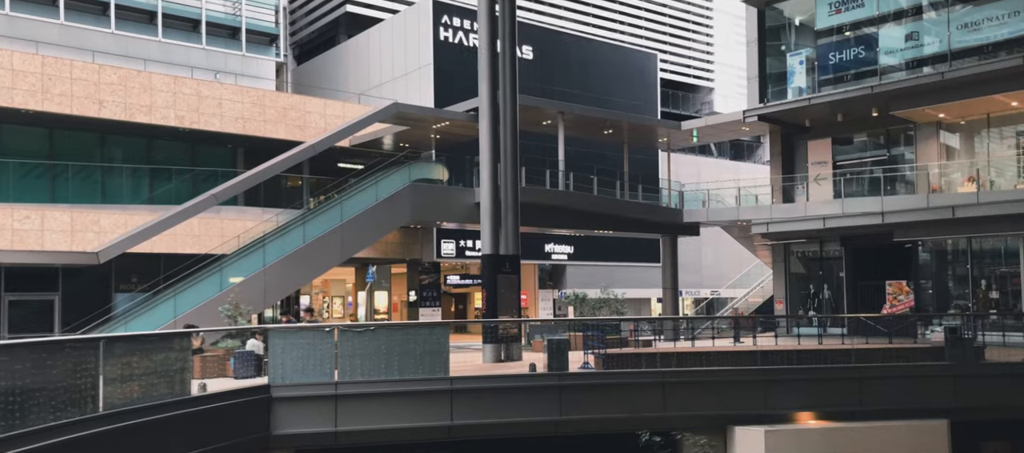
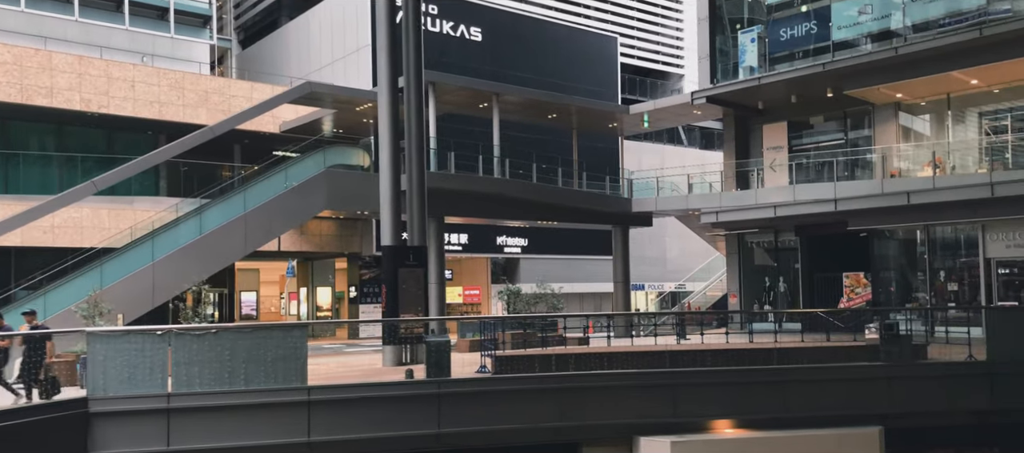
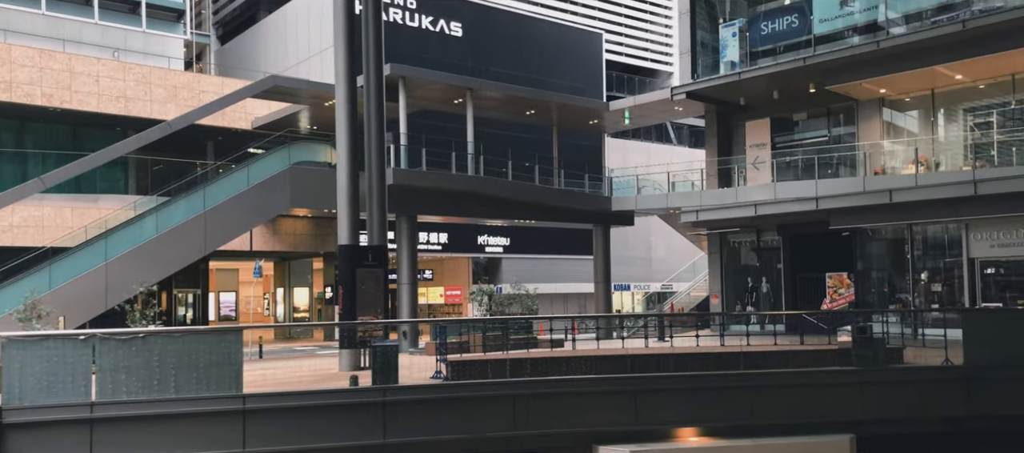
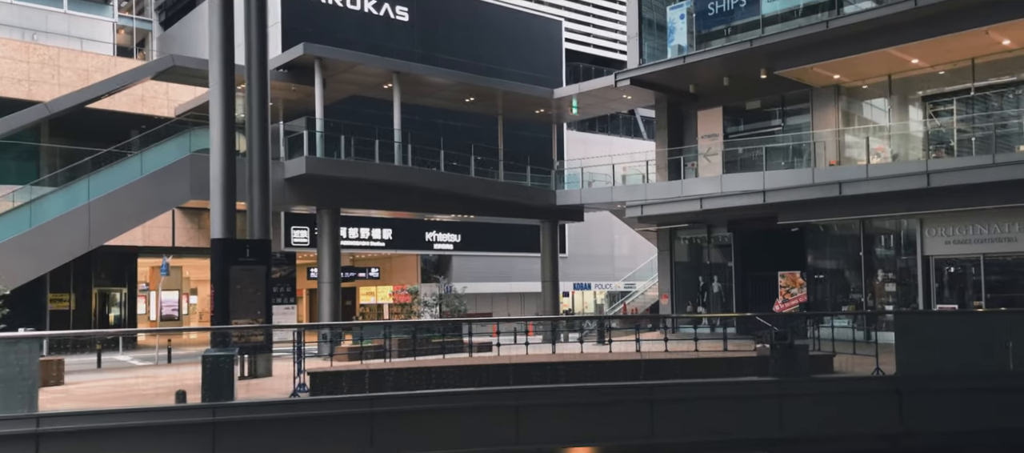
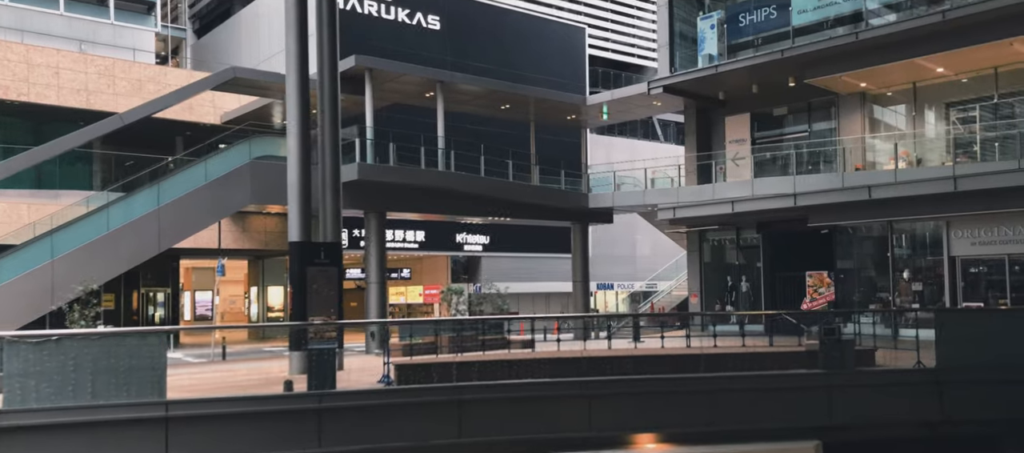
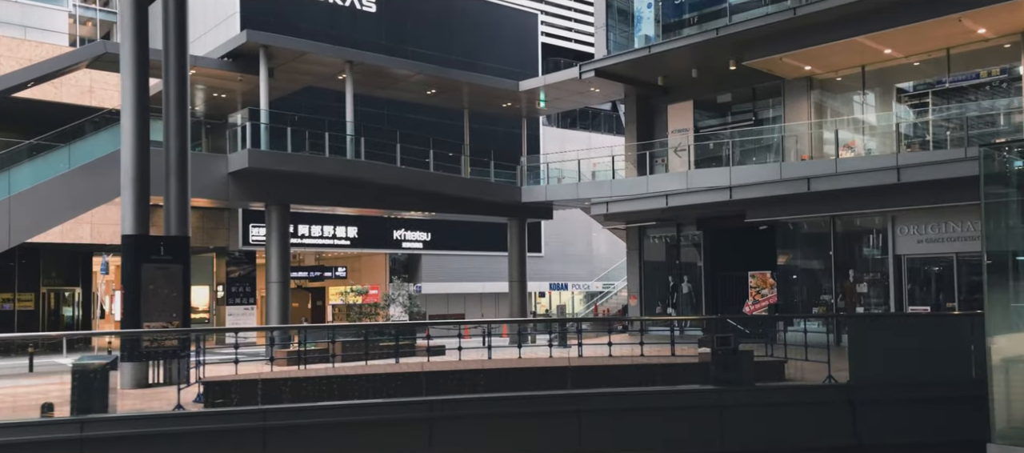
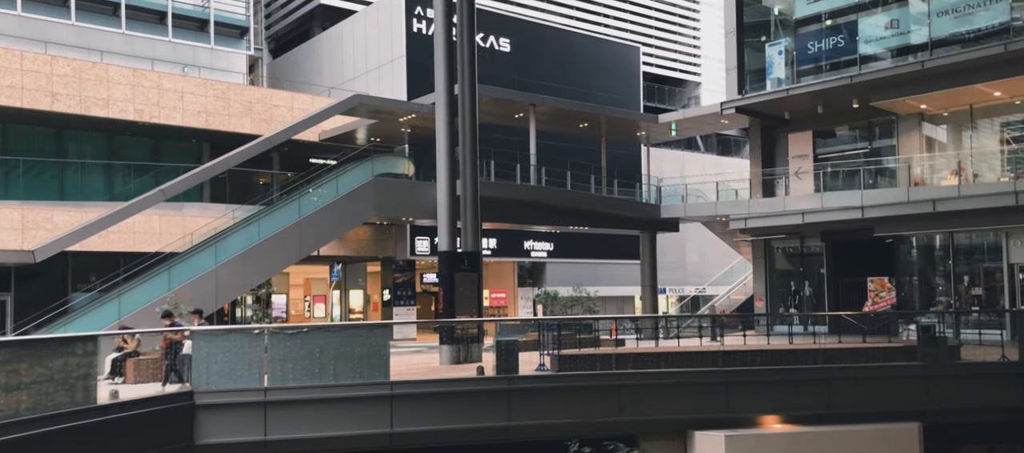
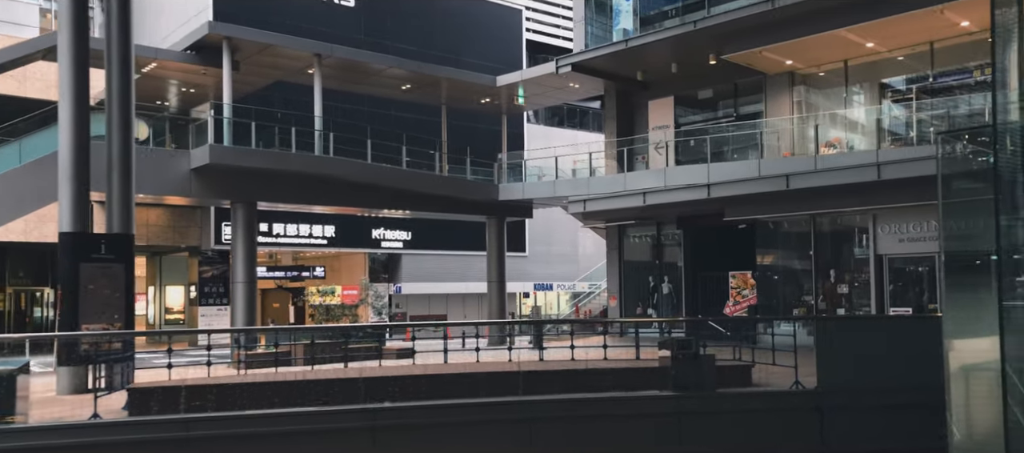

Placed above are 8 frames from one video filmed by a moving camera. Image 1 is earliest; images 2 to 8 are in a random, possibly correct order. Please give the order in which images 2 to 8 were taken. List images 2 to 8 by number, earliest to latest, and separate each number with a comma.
7, 2, 3, 5, 4, 6, 8
